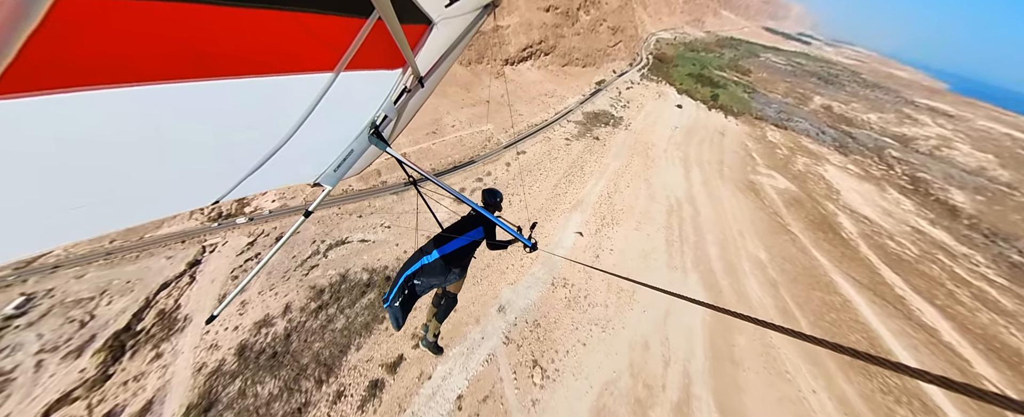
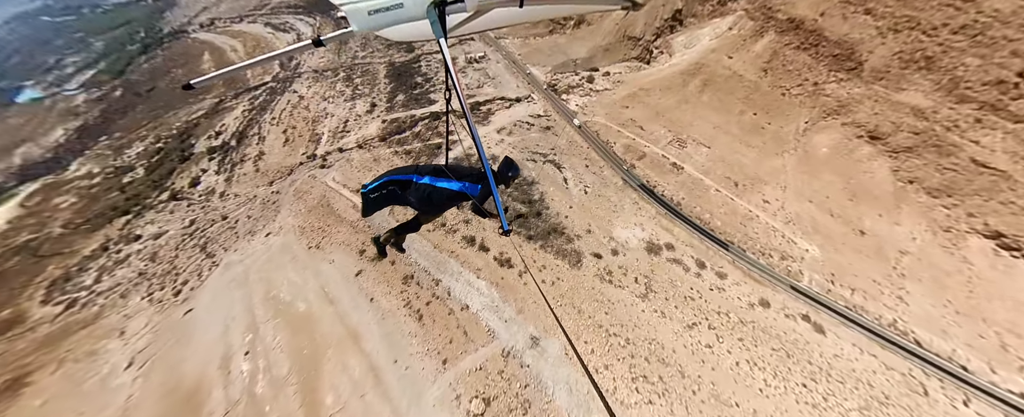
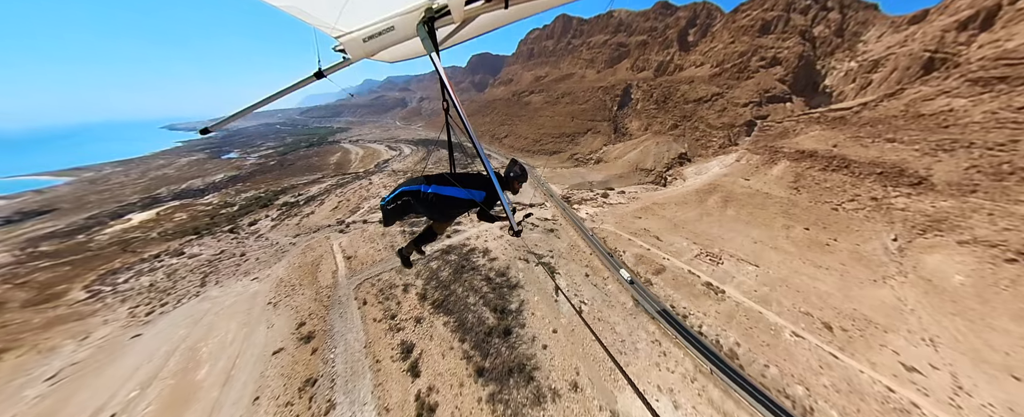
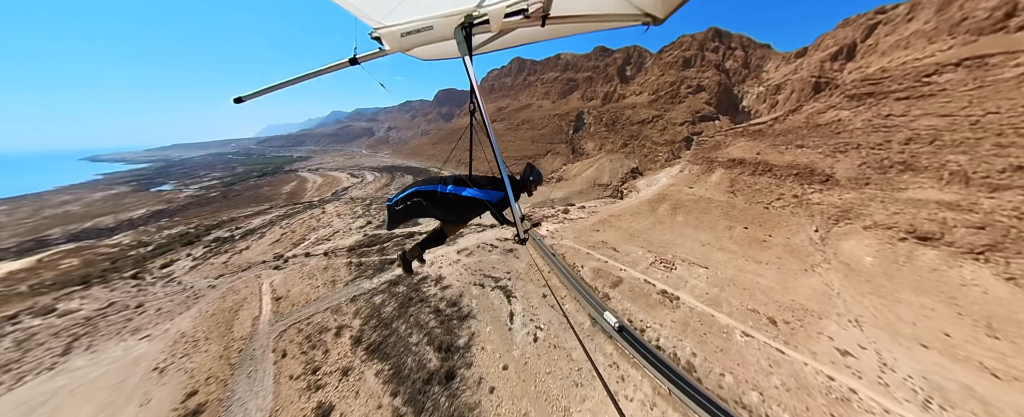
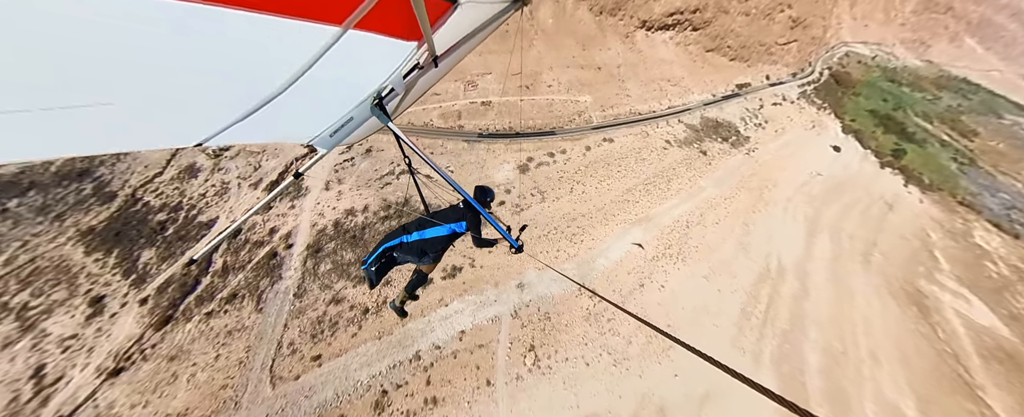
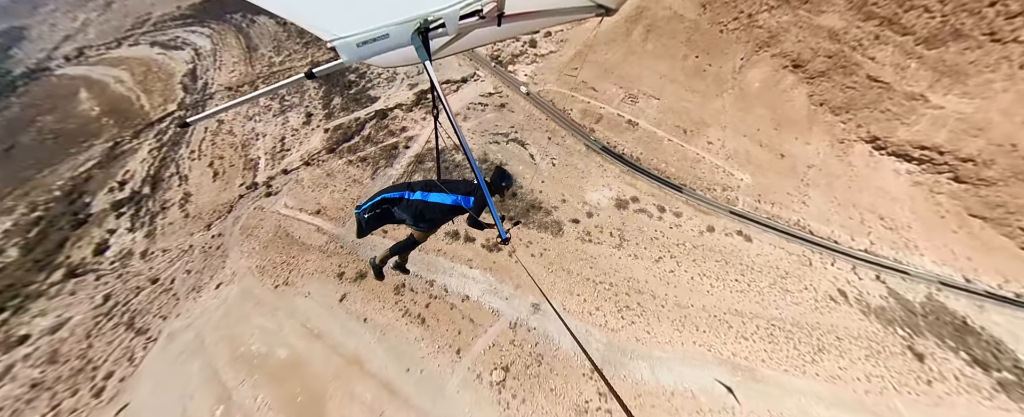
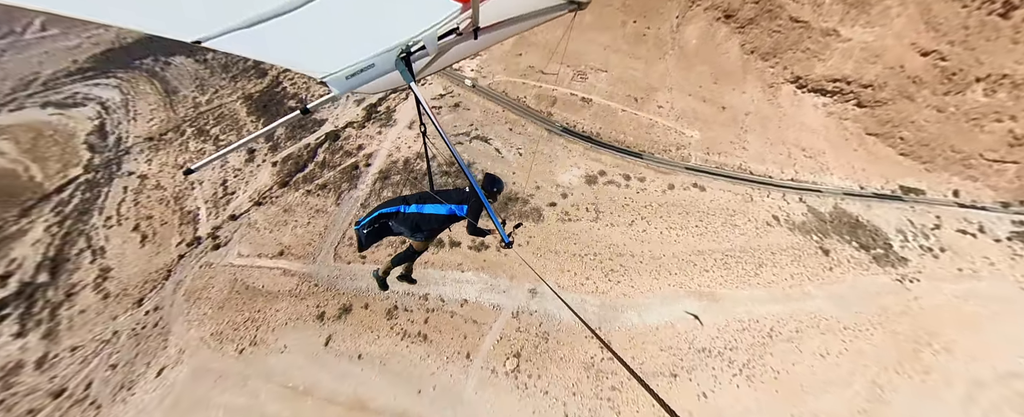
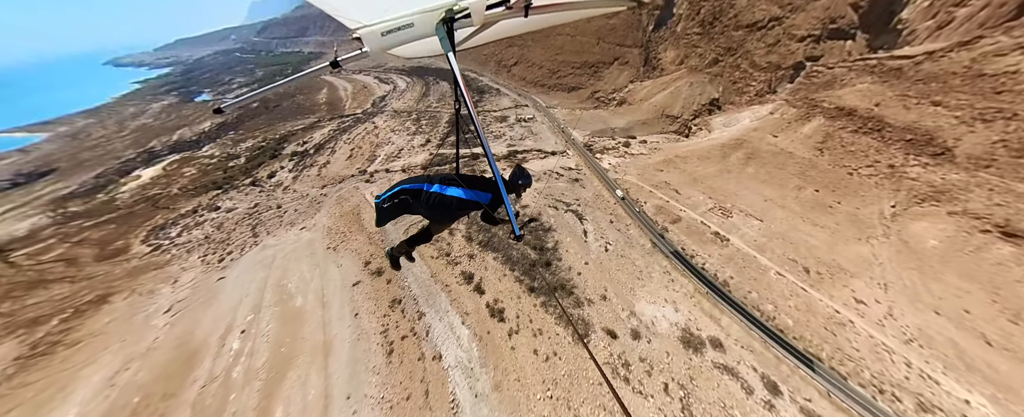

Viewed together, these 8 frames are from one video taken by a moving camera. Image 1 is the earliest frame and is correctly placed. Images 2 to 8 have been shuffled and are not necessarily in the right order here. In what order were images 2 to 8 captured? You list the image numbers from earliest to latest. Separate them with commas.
5, 7, 6, 2, 8, 3, 4
